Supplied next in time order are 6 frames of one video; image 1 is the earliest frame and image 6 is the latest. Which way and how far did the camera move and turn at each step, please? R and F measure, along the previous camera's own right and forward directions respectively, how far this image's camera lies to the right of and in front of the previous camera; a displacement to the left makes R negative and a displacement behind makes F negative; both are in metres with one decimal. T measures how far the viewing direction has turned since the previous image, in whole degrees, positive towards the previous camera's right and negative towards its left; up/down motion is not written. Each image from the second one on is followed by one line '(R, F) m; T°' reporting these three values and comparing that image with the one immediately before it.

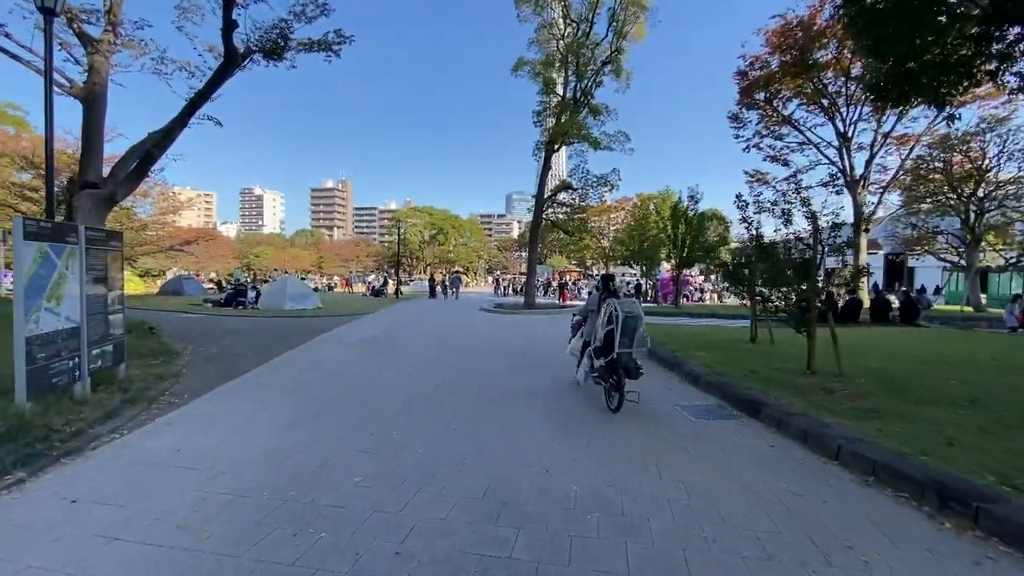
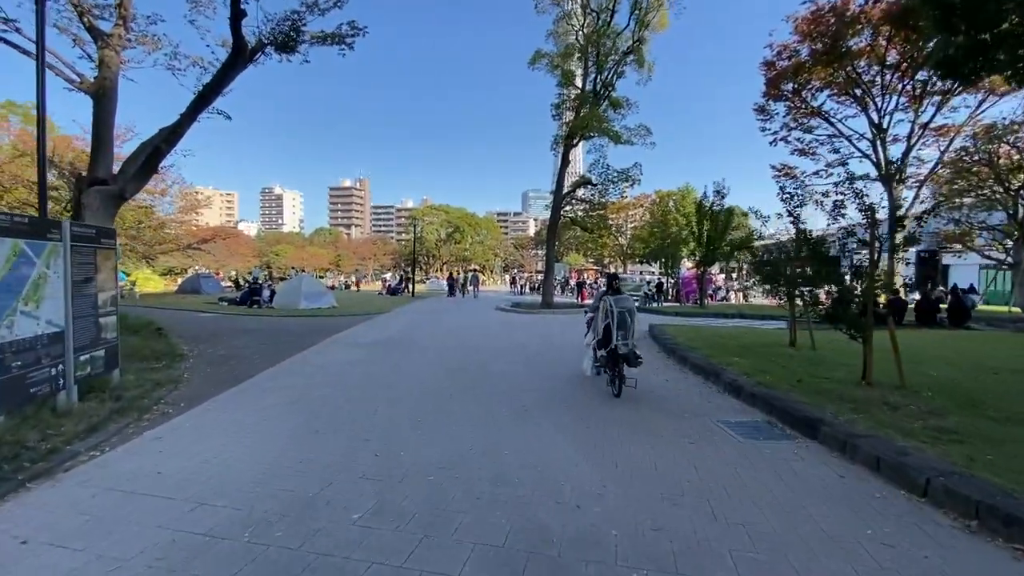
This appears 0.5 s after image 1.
(-0.1, +0.6) m; -2°
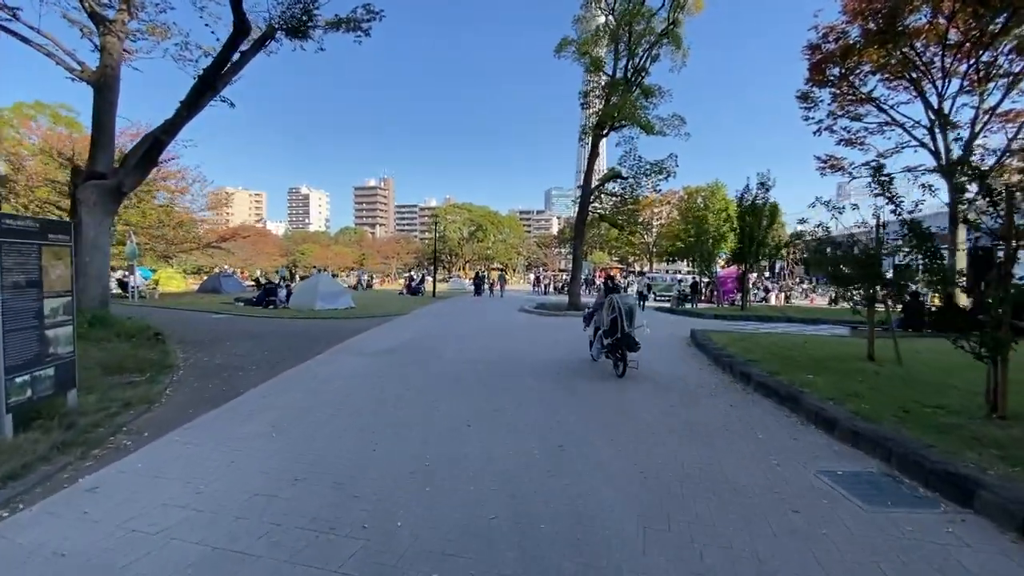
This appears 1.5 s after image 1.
(-0.1, +1.2) m; -3°
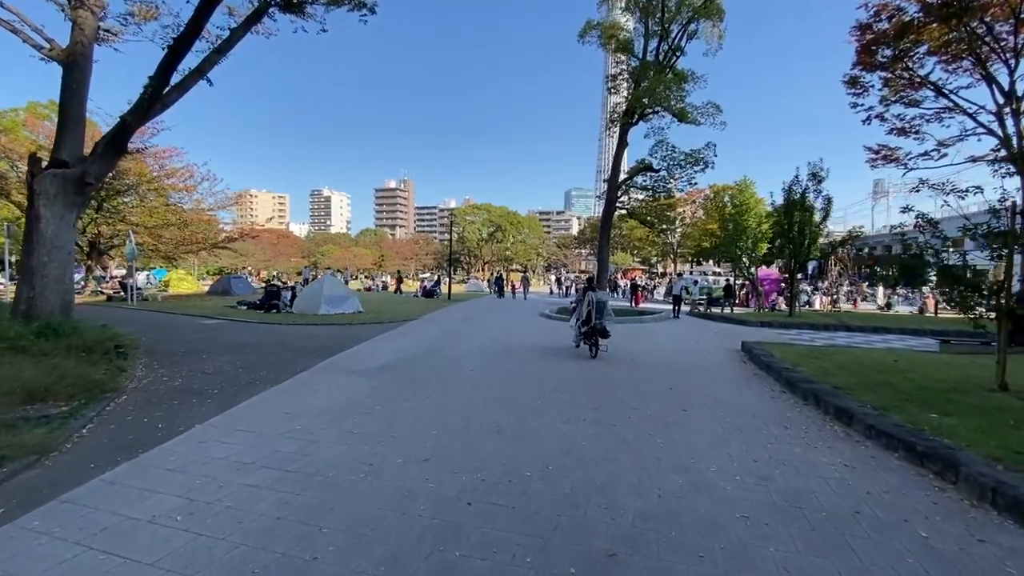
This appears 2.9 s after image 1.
(0.0, +1.8) m; -2°
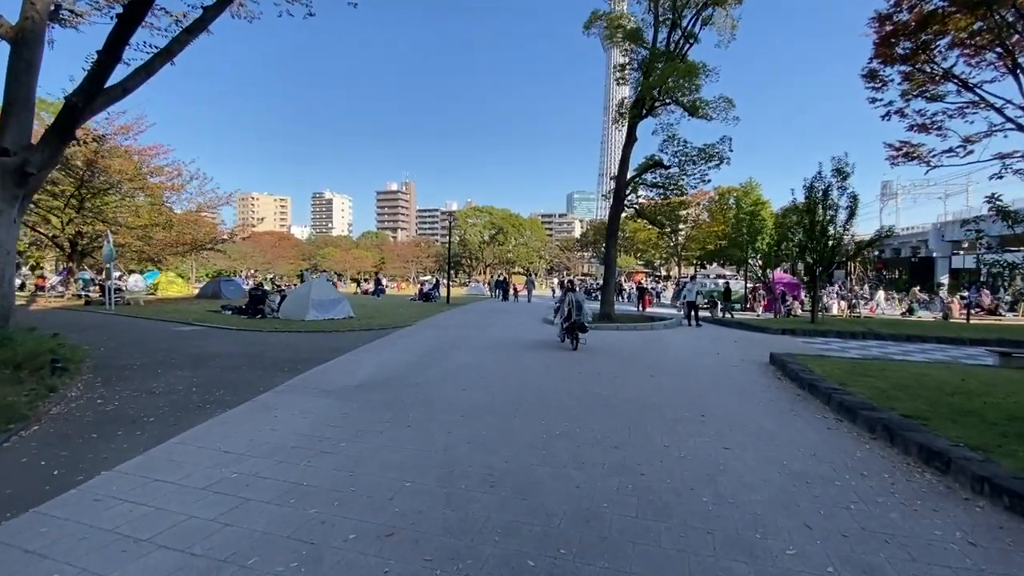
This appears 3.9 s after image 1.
(0.0, +1.2) m; 0°
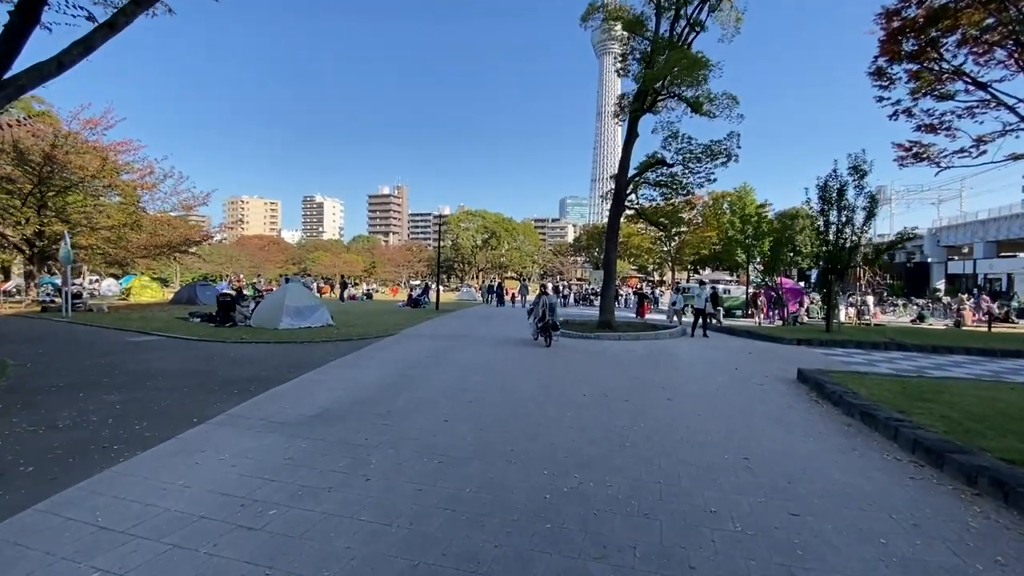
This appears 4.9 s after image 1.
(0.0, +1.3) m; +1°
